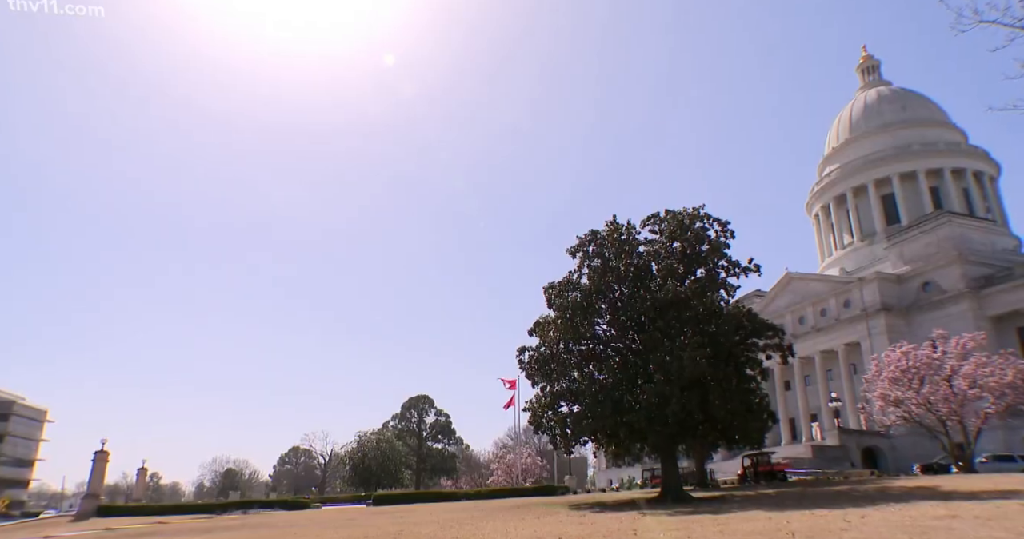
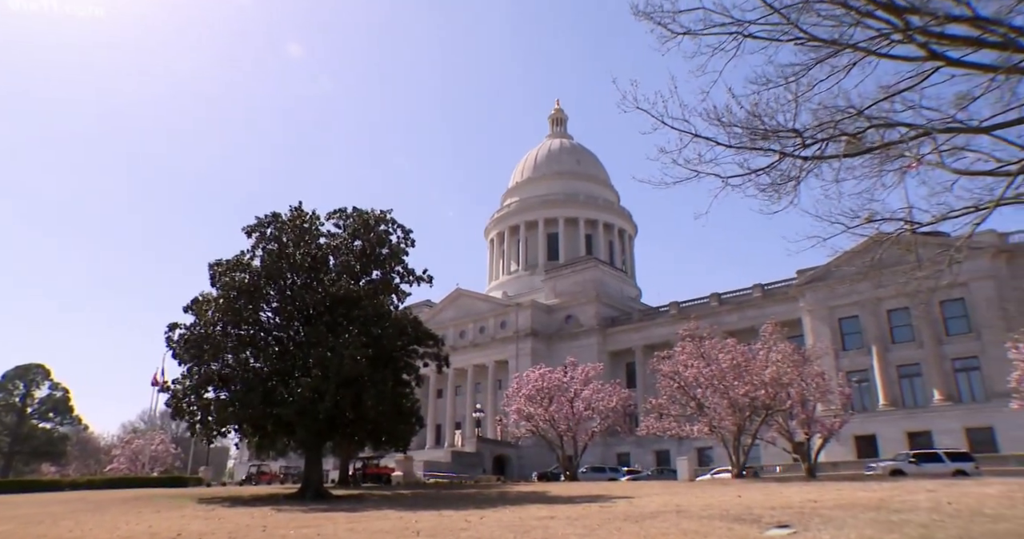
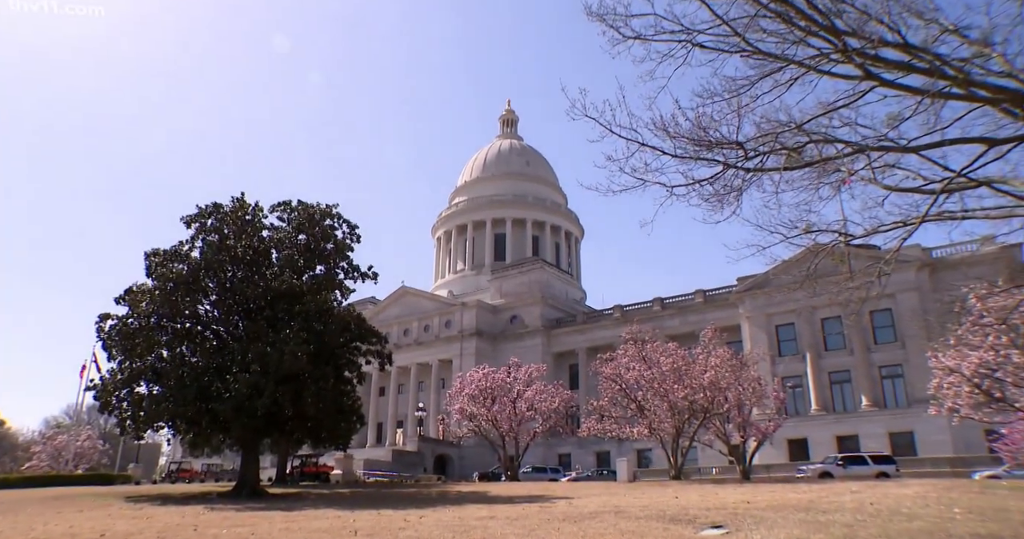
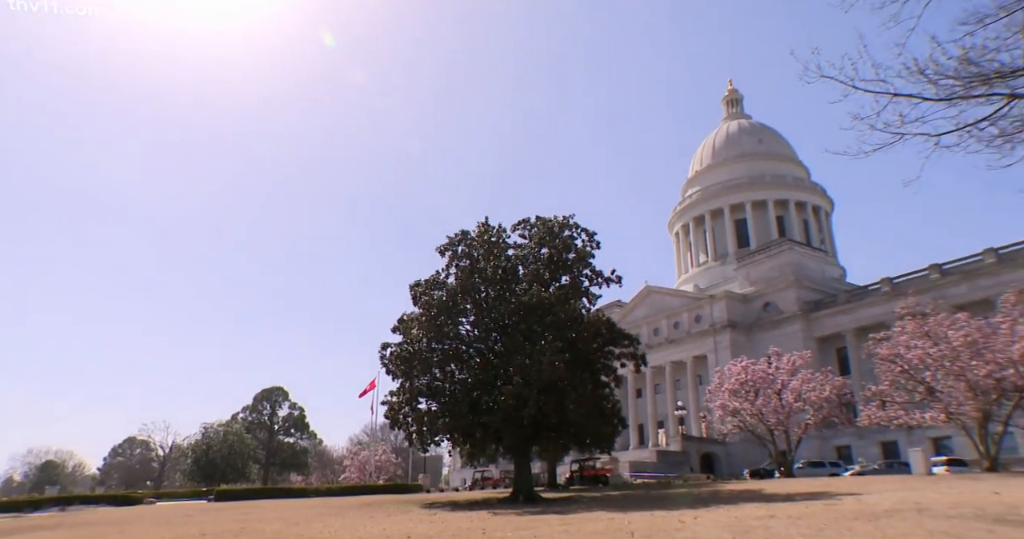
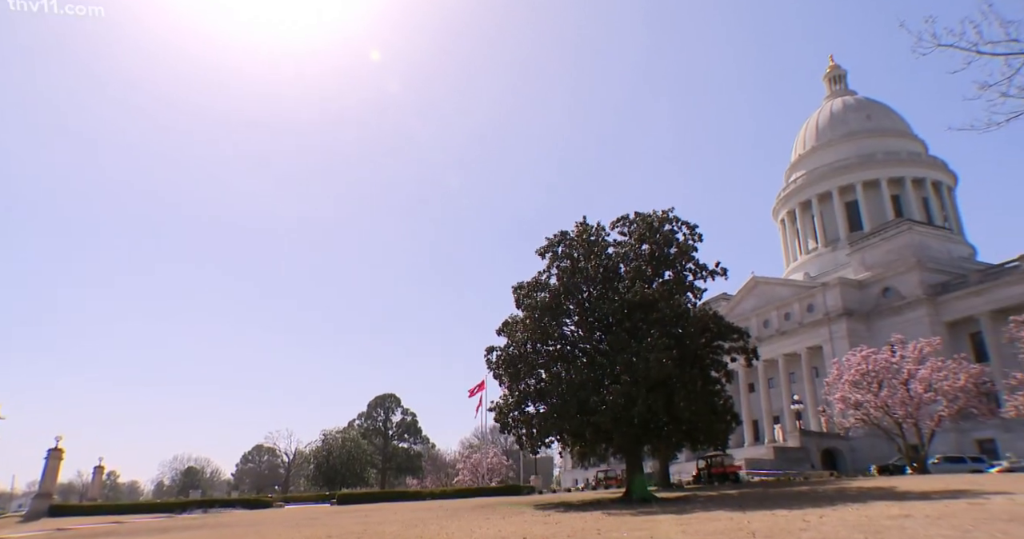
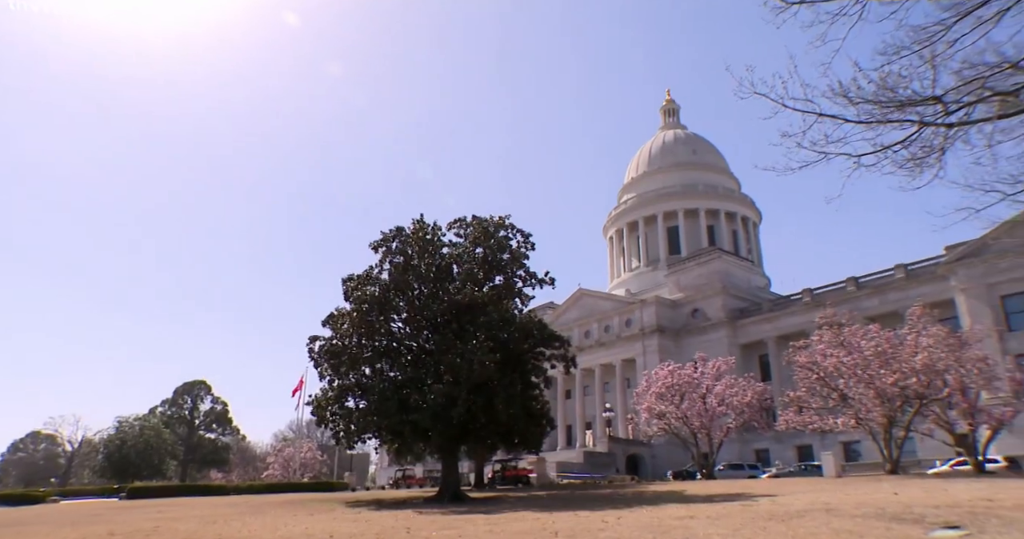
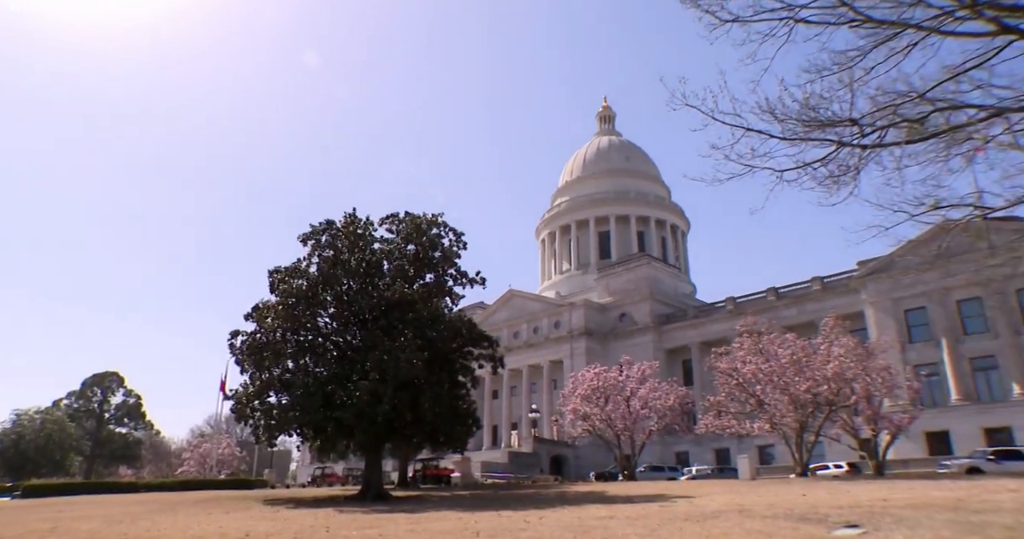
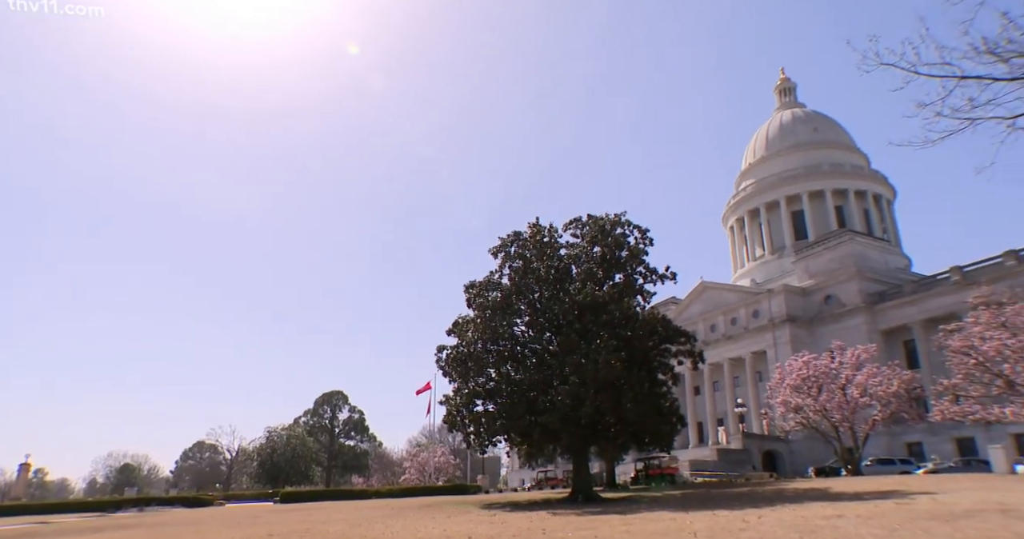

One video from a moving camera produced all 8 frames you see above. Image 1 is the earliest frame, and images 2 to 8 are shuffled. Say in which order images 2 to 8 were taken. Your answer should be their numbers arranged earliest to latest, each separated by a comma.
5, 8, 4, 6, 7, 2, 3
